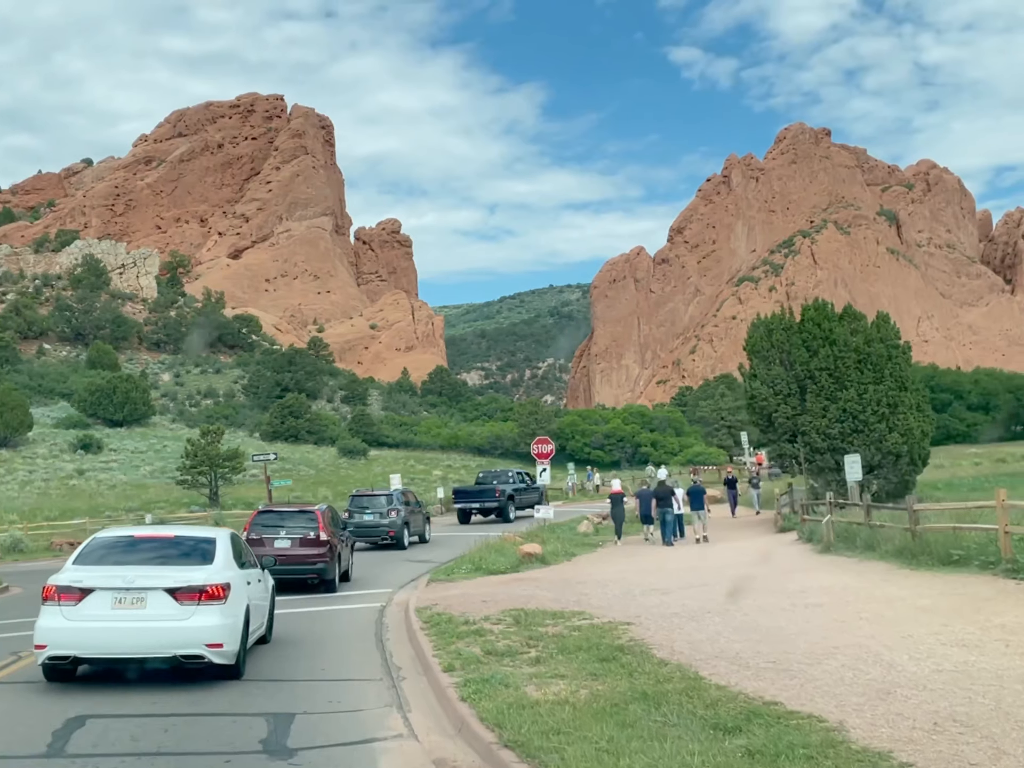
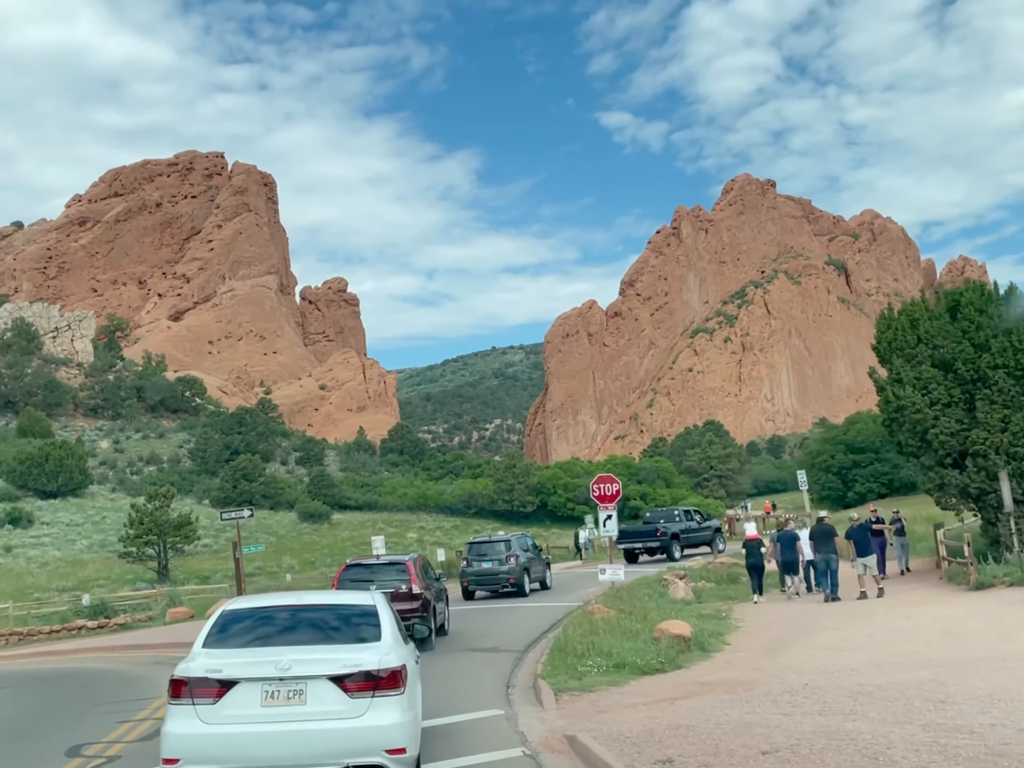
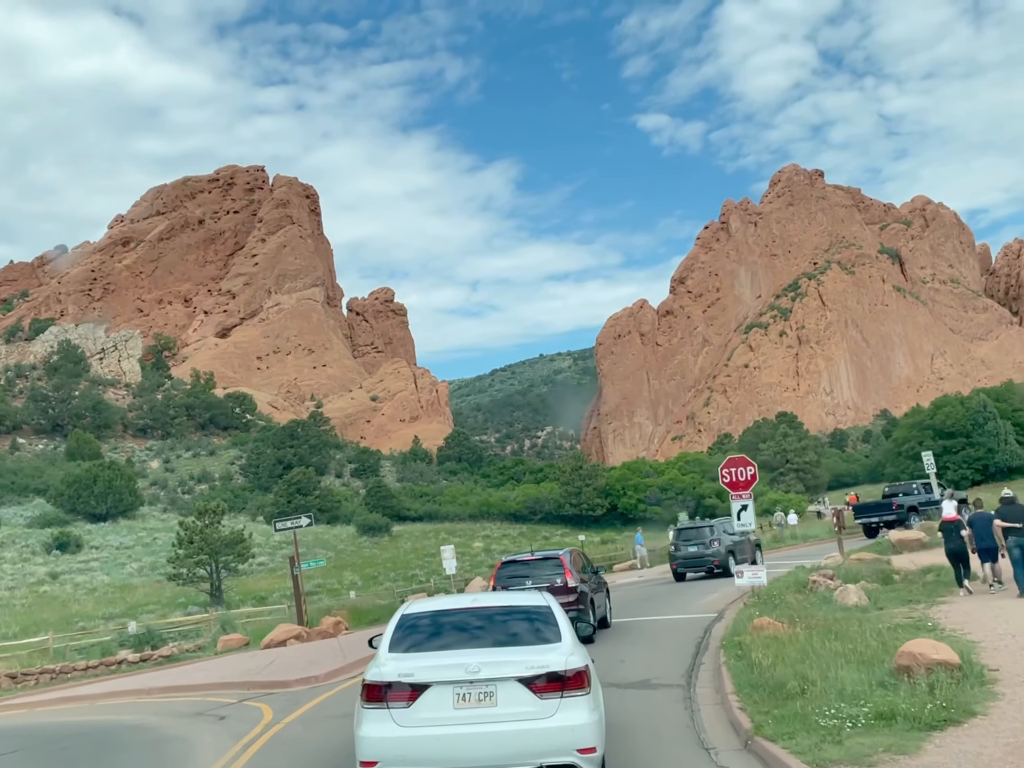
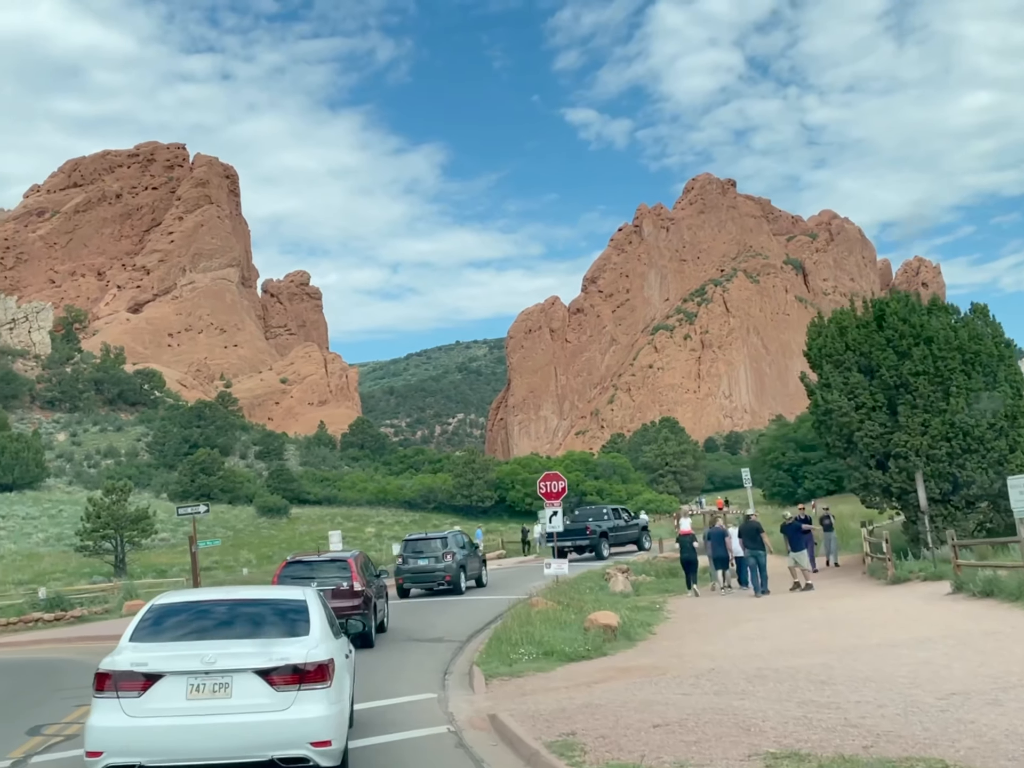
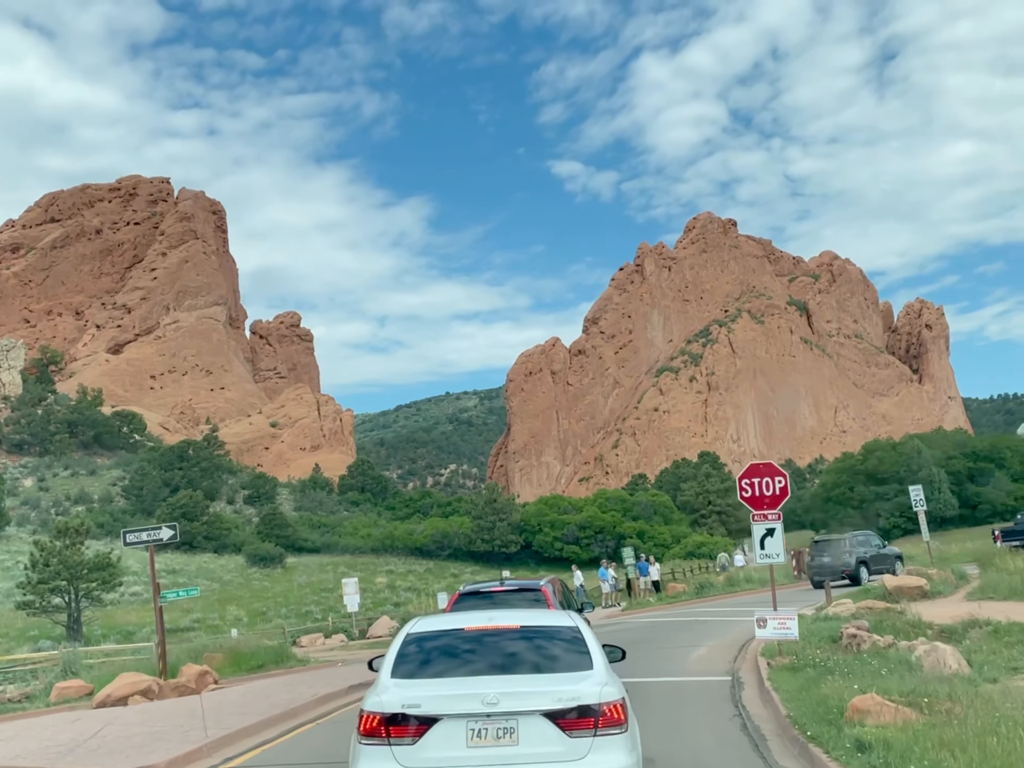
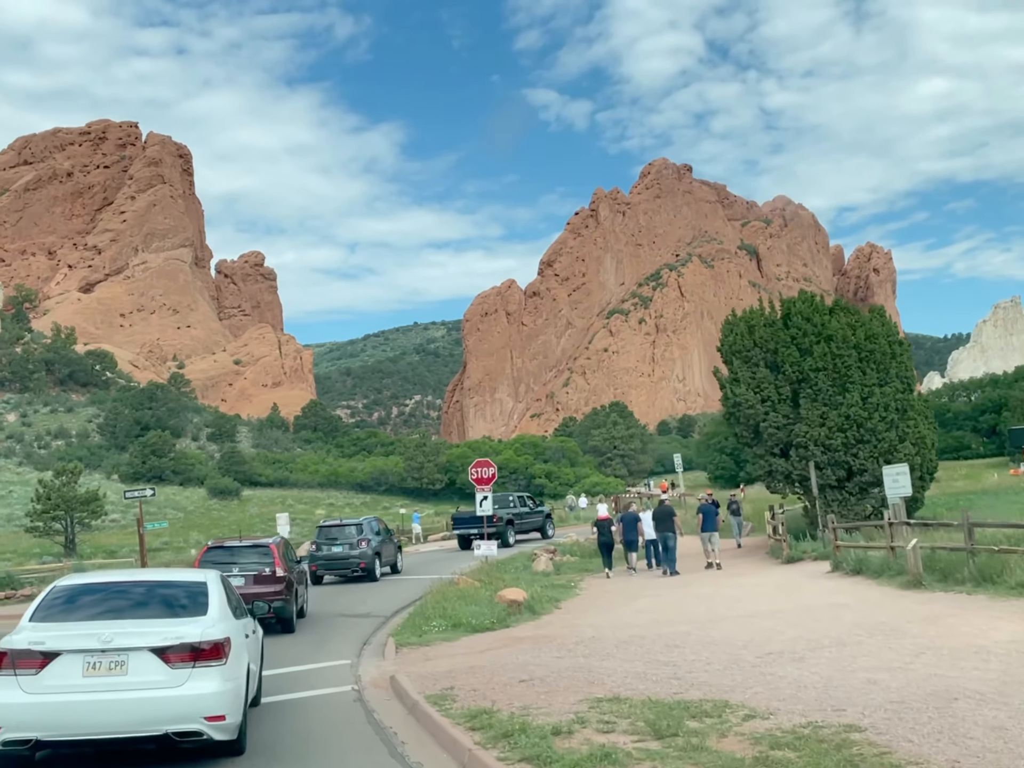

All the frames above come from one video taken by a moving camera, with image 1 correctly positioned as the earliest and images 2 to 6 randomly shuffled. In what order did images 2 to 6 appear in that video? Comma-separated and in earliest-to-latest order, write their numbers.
6, 4, 2, 3, 5
